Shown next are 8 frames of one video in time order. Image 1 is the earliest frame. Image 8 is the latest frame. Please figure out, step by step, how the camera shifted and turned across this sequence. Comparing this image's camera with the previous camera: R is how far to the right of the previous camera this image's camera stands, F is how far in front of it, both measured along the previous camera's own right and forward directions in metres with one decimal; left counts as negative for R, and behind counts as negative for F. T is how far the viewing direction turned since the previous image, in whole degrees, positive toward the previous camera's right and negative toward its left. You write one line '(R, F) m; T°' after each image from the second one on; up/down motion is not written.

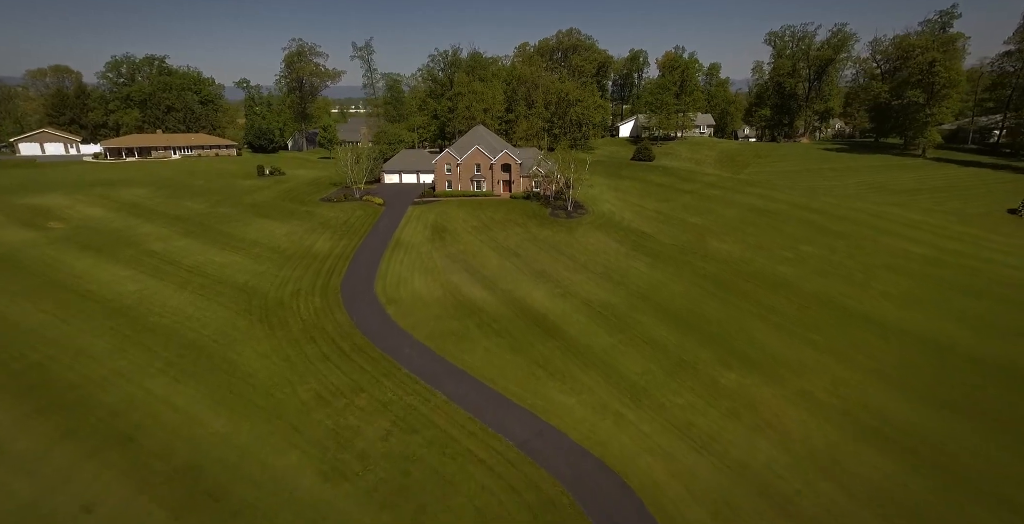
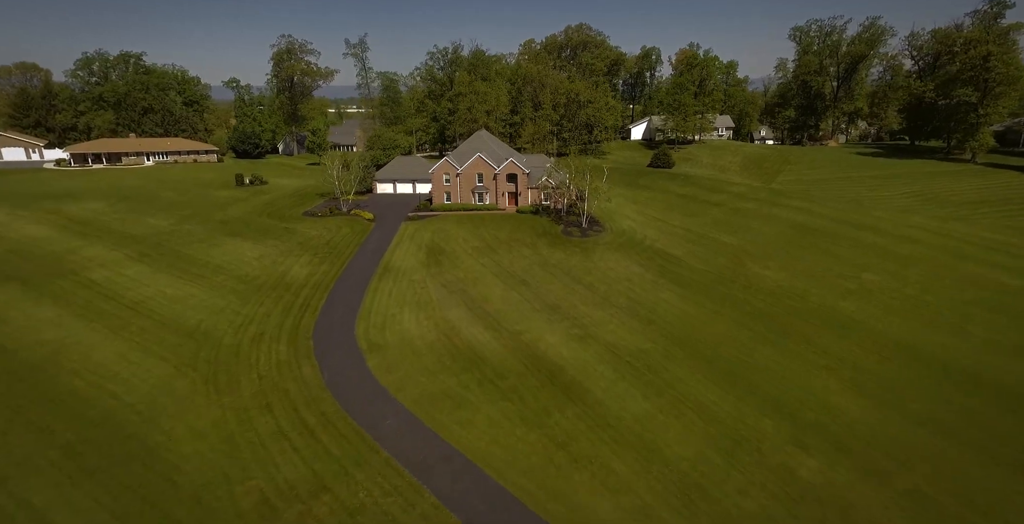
(-0.4, +7.7) m; 0°
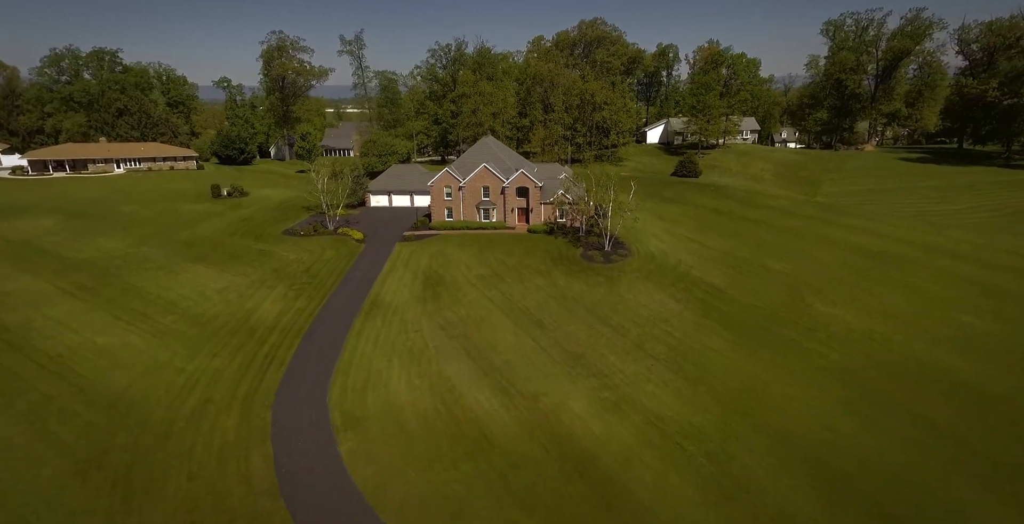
(-0.6, +7.9) m; 0°
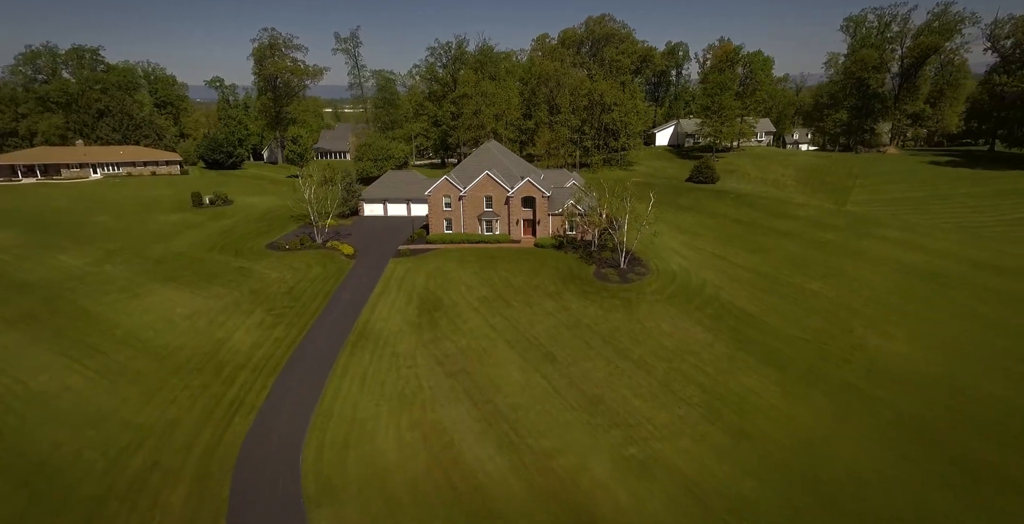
(-0.3, +4.7) m; 0°
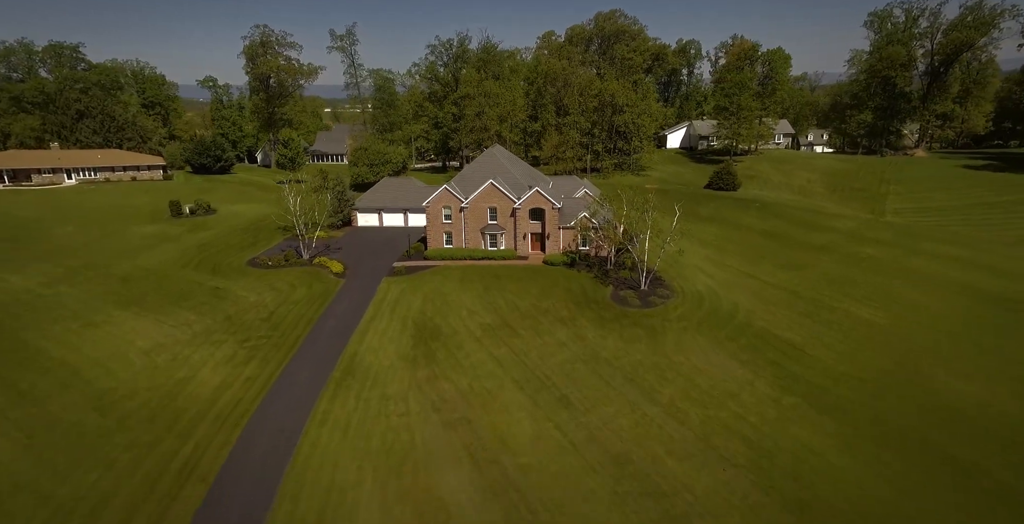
(-0.4, +4.7) m; 0°
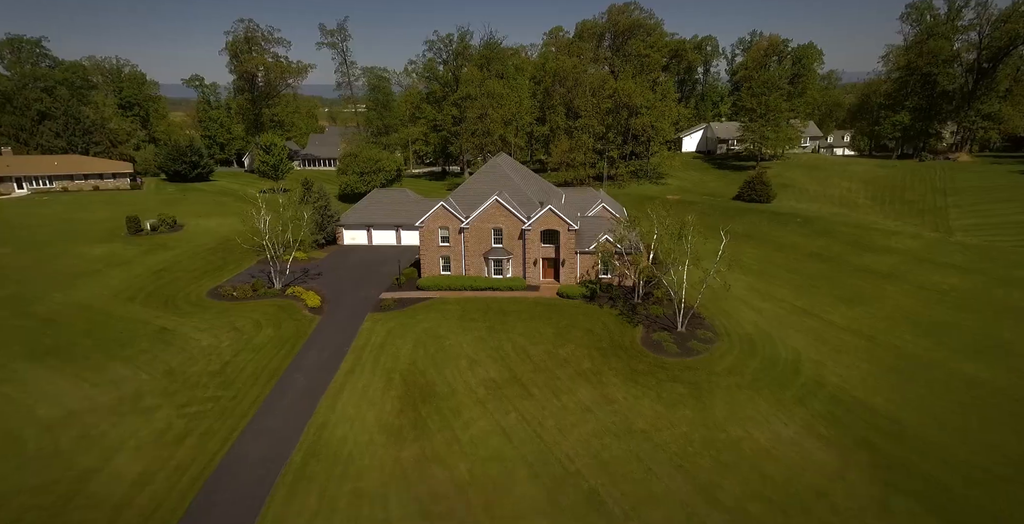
(-0.5, +6.8) m; 0°
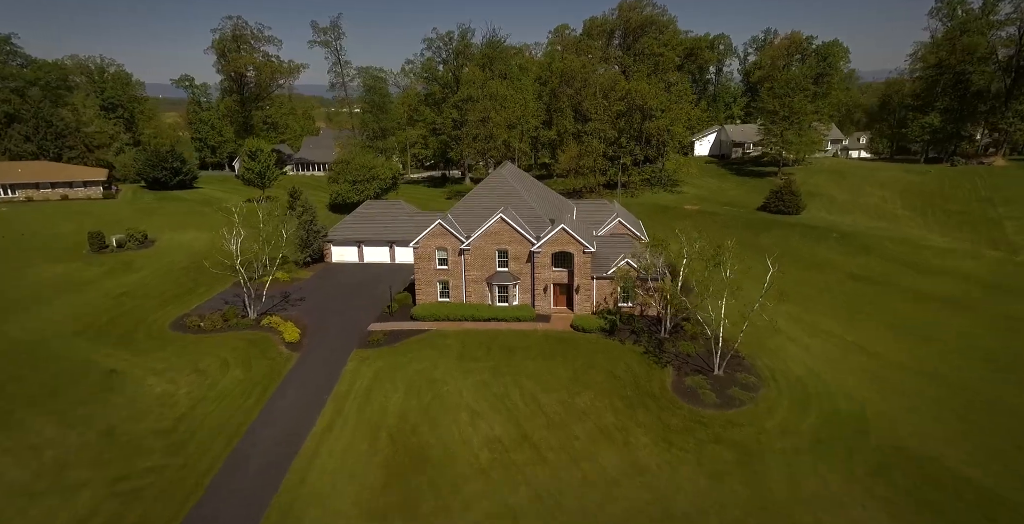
(-0.4, +4.7) m; 0°
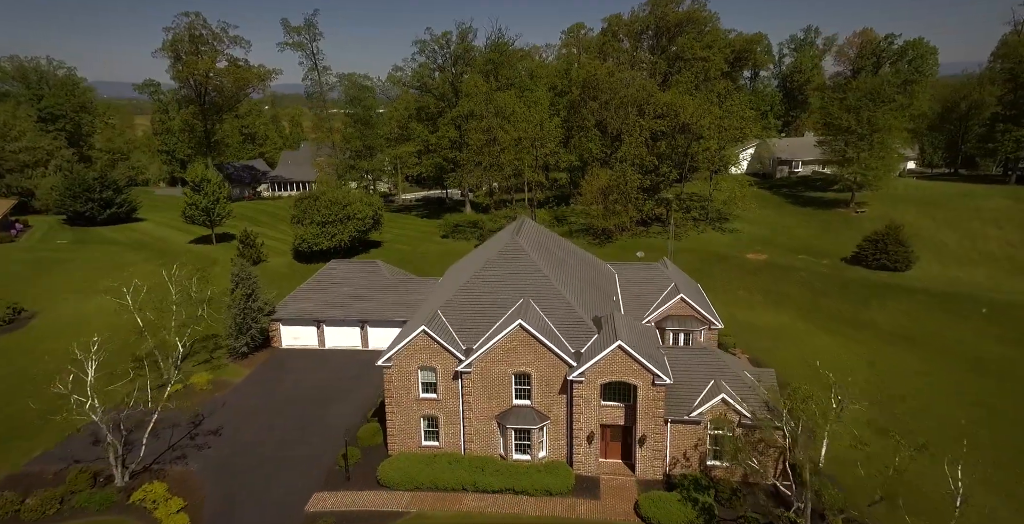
(-1.0, +12.4) m; 0°
